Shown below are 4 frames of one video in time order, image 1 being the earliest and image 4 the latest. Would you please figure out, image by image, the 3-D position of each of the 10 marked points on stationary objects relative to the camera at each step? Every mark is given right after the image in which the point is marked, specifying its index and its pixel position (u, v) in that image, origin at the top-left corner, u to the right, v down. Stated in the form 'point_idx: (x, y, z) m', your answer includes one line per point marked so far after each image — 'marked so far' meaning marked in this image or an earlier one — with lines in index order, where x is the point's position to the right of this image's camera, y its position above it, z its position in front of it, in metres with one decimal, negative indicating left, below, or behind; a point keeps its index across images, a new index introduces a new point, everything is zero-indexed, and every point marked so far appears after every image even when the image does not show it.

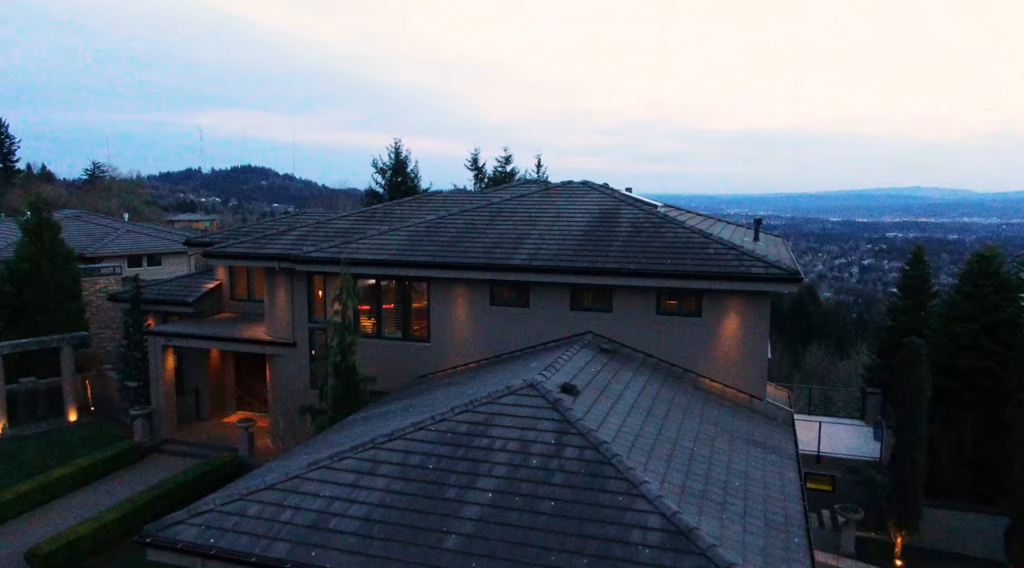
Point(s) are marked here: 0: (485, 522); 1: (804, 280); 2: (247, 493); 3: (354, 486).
0: (-0.3, -2.9, +9.3) m
1: (+5.4, +0.1, +14.0) m
2: (-3.5, -2.8, +10.1) m
3: (-2.1, -2.7, +10.1) m
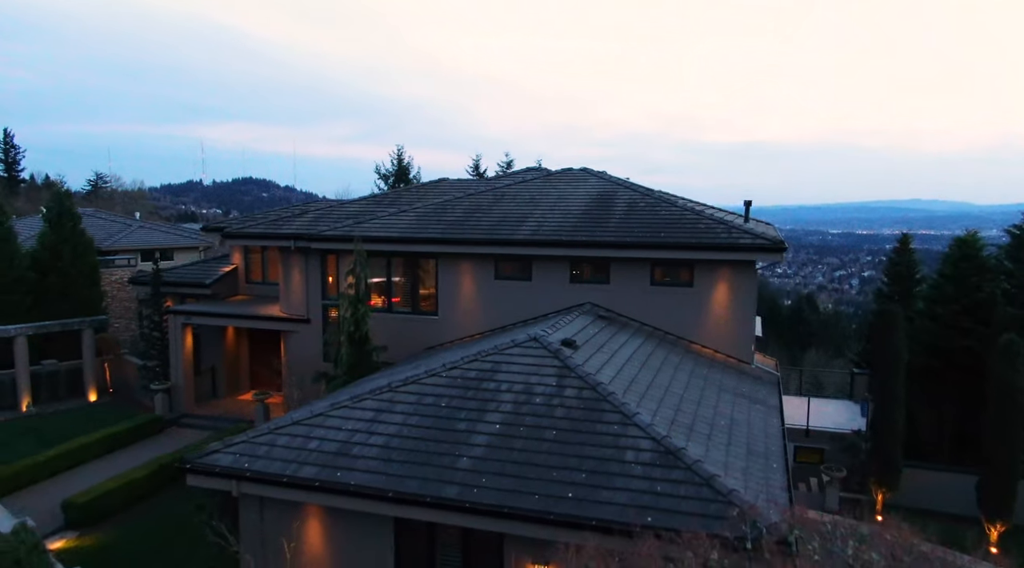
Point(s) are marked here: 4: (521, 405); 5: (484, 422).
0: (-0.3, -2.2, +10.2) m
1: (+5.5, +0.7, +15.1) m
2: (-3.4, -2.1, +11.1) m
3: (-2.0, -2.0, +11.1) m
4: (+0.1, -1.8, +11.1) m
5: (-0.4, -2.0, +10.8) m
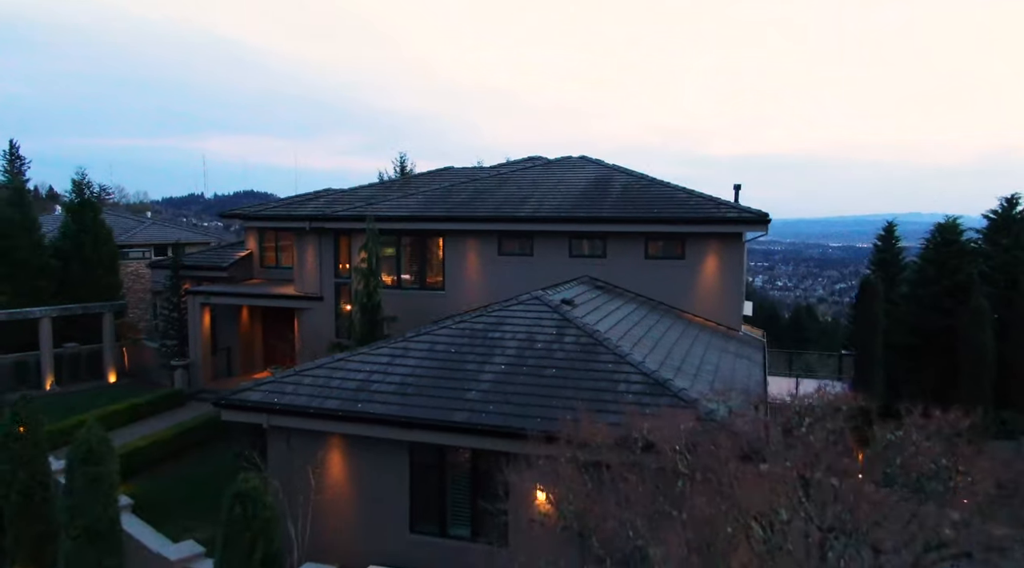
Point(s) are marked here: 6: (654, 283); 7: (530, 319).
0: (-0.2, -1.5, +11.3) m
1: (+5.5, +1.4, +16.2) m
2: (-3.4, -1.4, +12.2) m
3: (-2.0, -1.3, +12.2) m
4: (+0.2, -1.1, +12.2) m
5: (-0.3, -1.2, +11.9) m
6: (+3.3, 0.0, +17.6) m
7: (+0.3, -0.6, +13.2) m
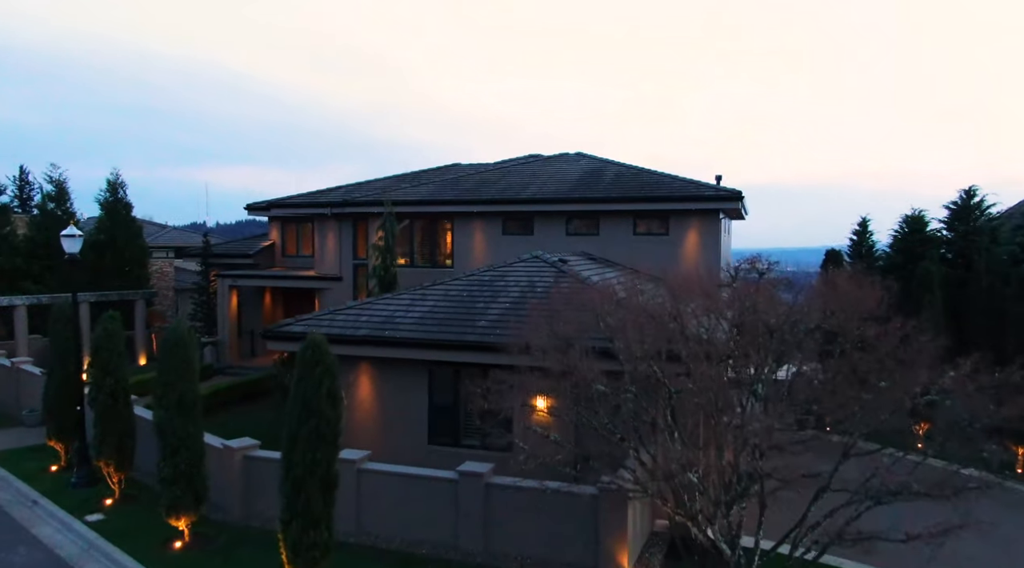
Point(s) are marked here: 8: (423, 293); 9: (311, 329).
0: (-0.1, -0.5, +13.3) m
1: (+5.6, +2.1, +18.3) m
2: (-3.3, -0.5, +14.2) m
3: (-1.9, -0.4, +14.2) m
4: (+0.2, -0.2, +14.2) m
5: (-0.3, -0.3, +13.9) m
6: (+3.3, +0.7, +19.7) m
7: (+0.4, +0.2, +15.3) m
8: (-1.7, -0.2, +14.8) m
9: (-3.5, -0.8, +13.5) m
